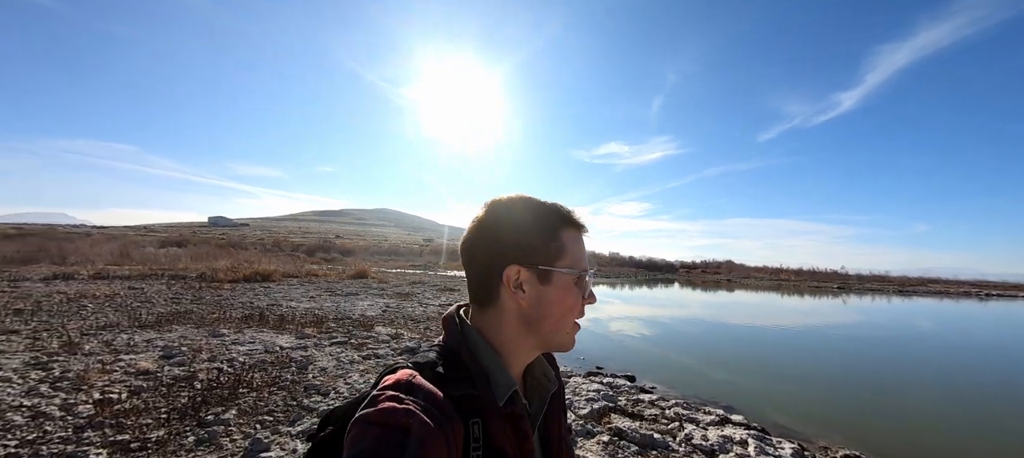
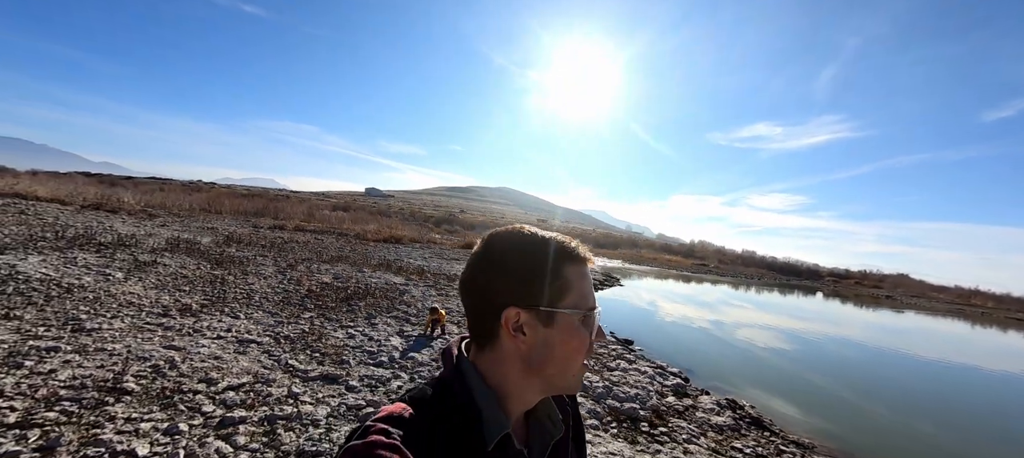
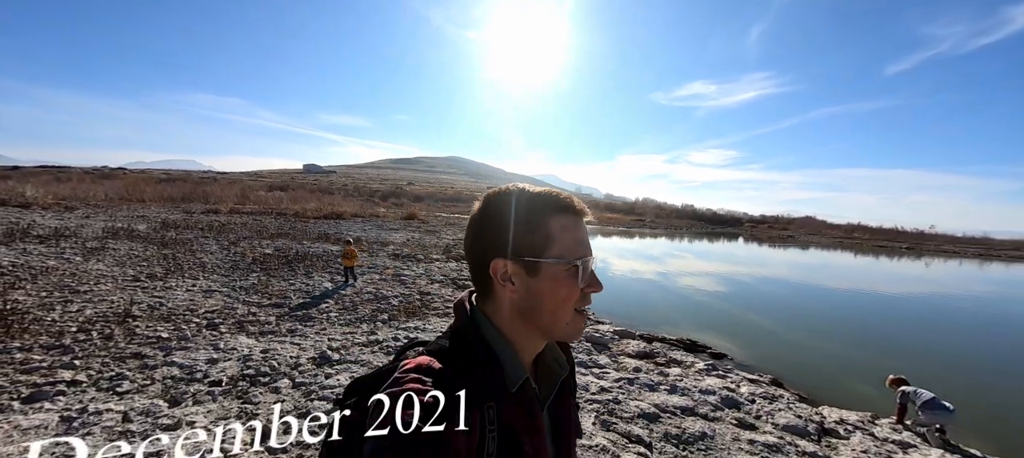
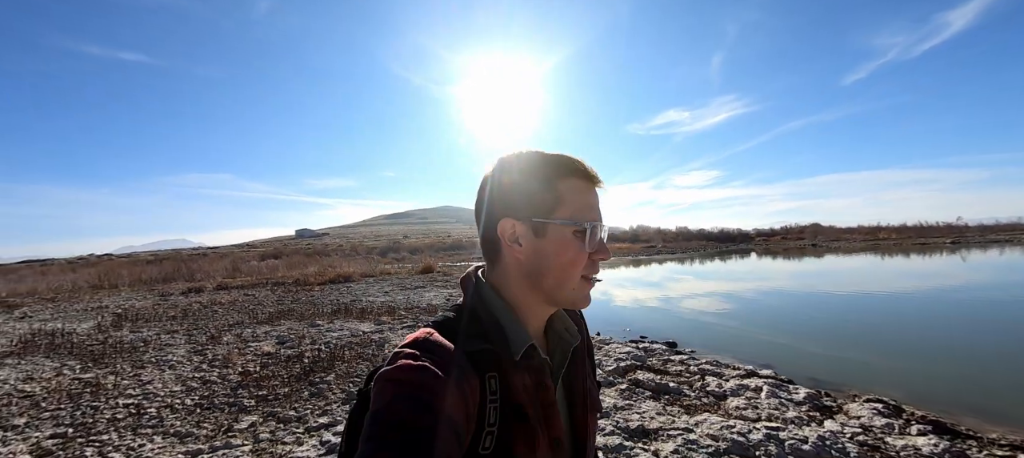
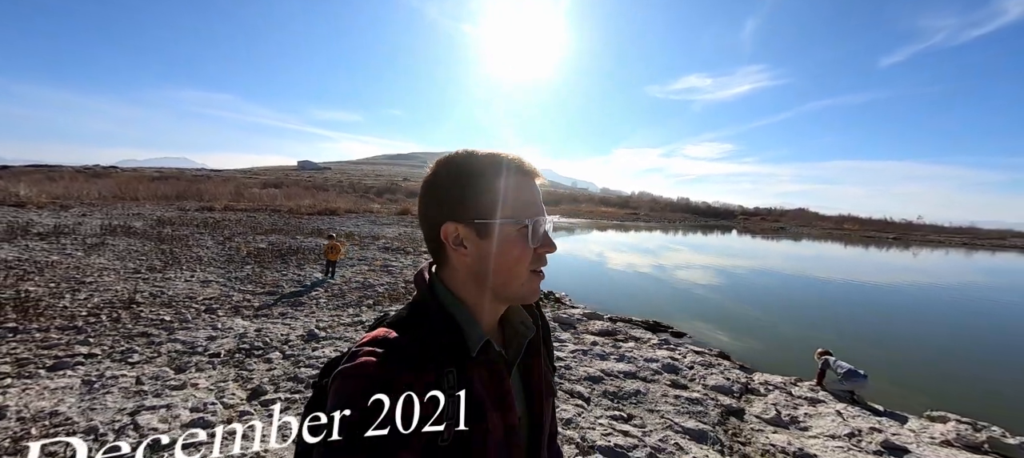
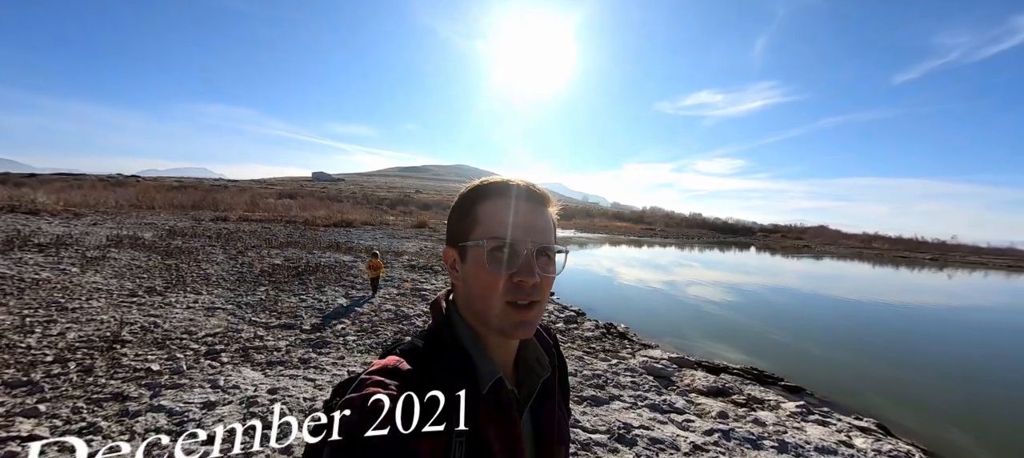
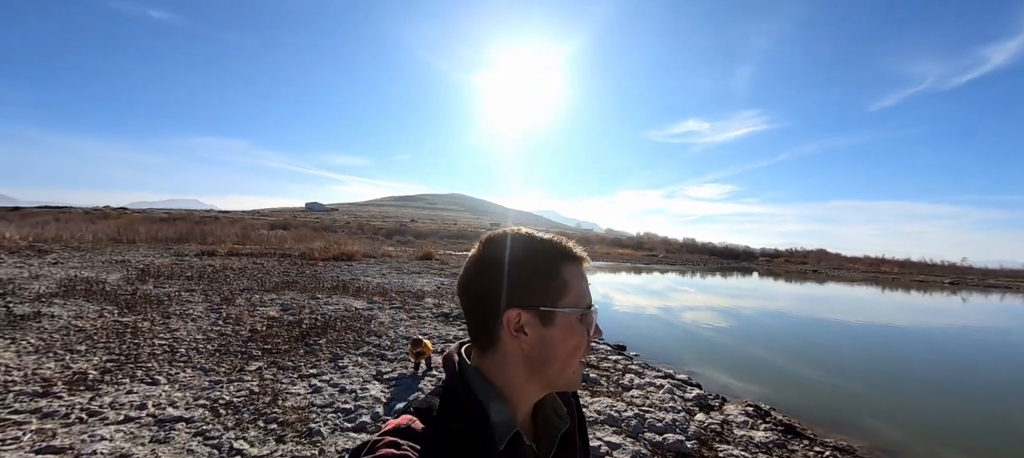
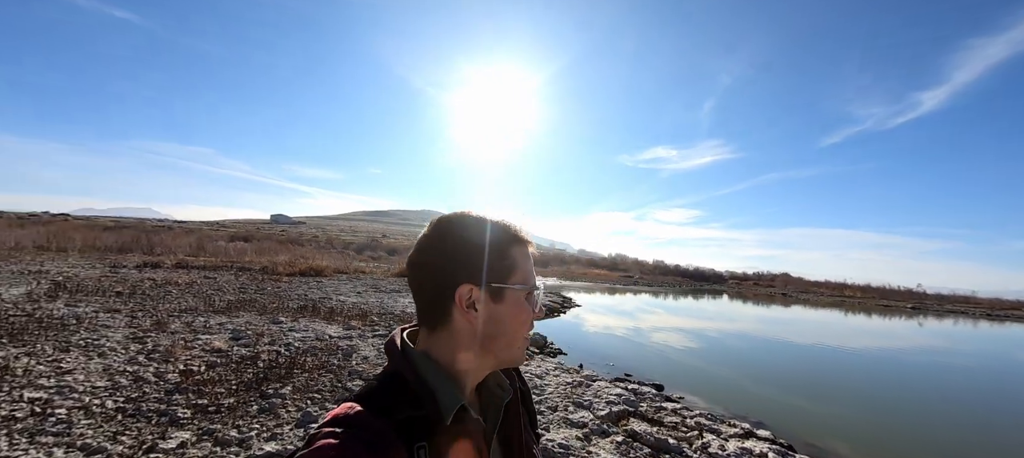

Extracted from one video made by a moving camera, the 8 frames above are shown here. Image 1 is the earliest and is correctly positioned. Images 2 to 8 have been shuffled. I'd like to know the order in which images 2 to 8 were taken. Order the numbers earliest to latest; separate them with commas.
8, 4, 7, 2, 6, 3, 5
